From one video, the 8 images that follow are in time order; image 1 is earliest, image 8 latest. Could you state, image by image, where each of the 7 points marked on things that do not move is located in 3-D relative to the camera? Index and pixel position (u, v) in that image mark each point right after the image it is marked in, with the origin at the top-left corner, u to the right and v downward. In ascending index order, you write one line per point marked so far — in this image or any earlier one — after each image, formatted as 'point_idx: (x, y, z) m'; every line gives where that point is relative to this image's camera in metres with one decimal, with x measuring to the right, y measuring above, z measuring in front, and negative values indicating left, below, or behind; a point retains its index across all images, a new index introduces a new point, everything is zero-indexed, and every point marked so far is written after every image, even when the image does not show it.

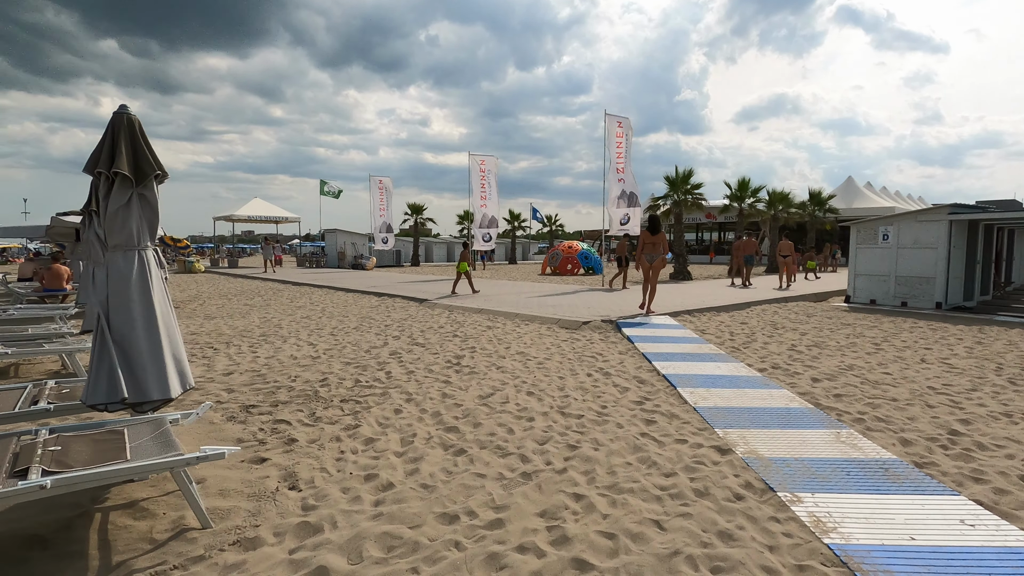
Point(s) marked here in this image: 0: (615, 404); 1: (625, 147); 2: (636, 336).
0: (+0.9, -1.0, +4.8) m
1: (+3.6, +4.4, +16.9) m
2: (+1.8, -0.7, +7.6) m
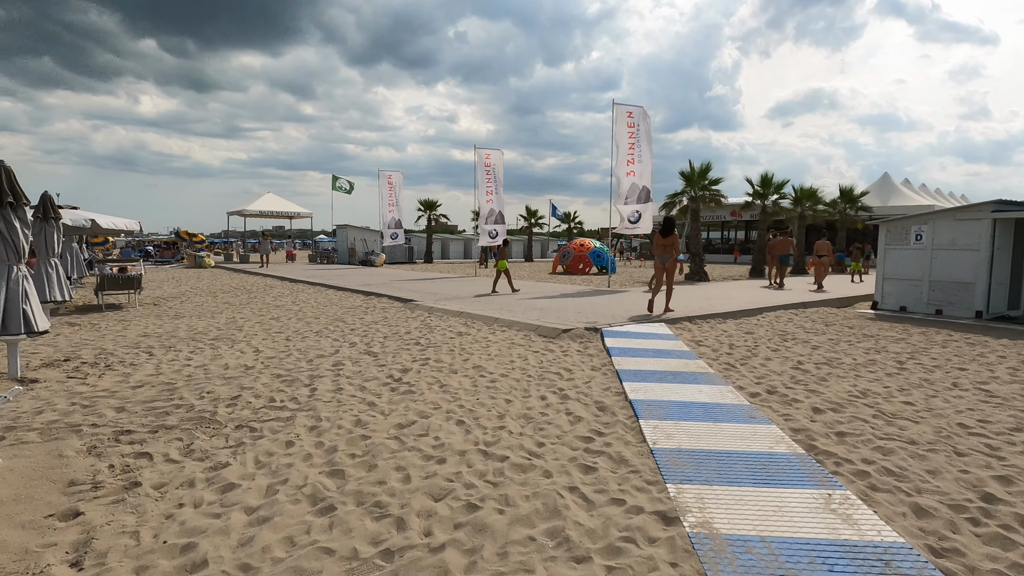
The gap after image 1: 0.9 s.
0: (+0.3, -1.1, +3.9) m
1: (+3.7, +4.4, +15.9) m
2: (+1.3, -0.8, +6.7) m
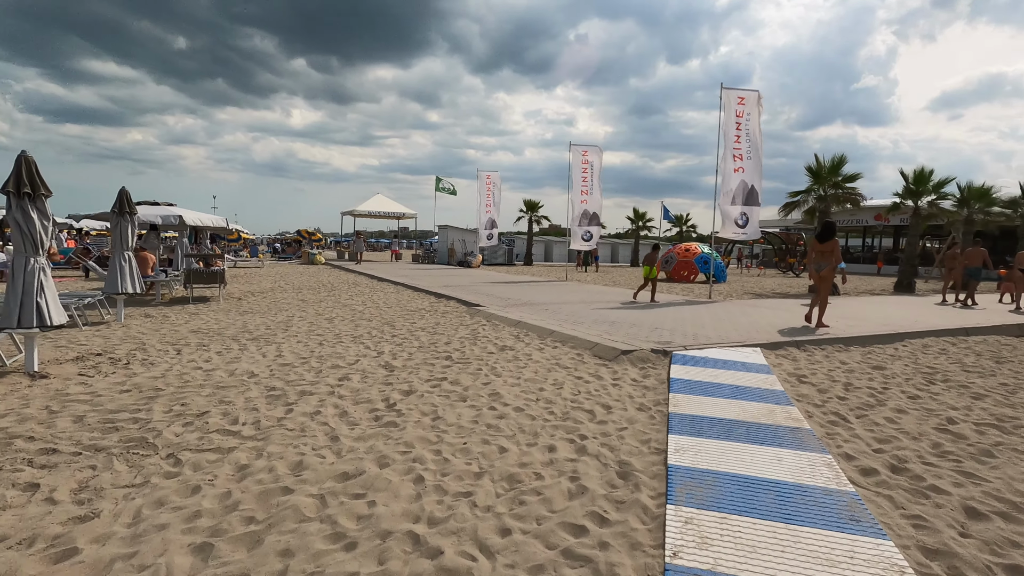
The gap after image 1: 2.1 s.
0: (+0.1, -1.2, +2.7) m
1: (+6.1, +4.1, +13.7) m
2: (+1.7, -0.9, +5.2) m
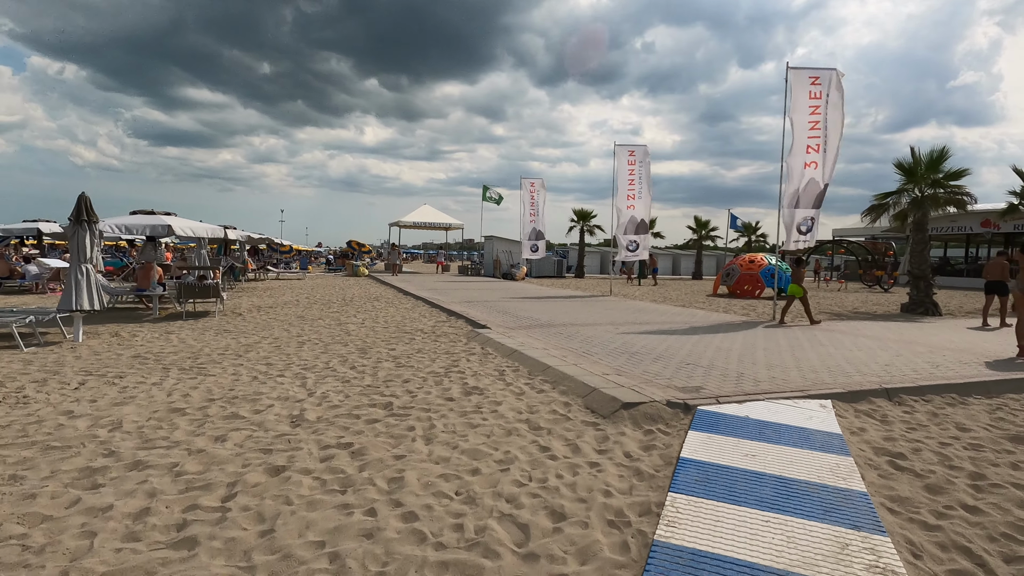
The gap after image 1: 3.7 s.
0: (-0.7, -1.3, +1.0) m
1: (+6.6, +3.7, +11.4) m
2: (+1.2, -1.1, +3.4) m
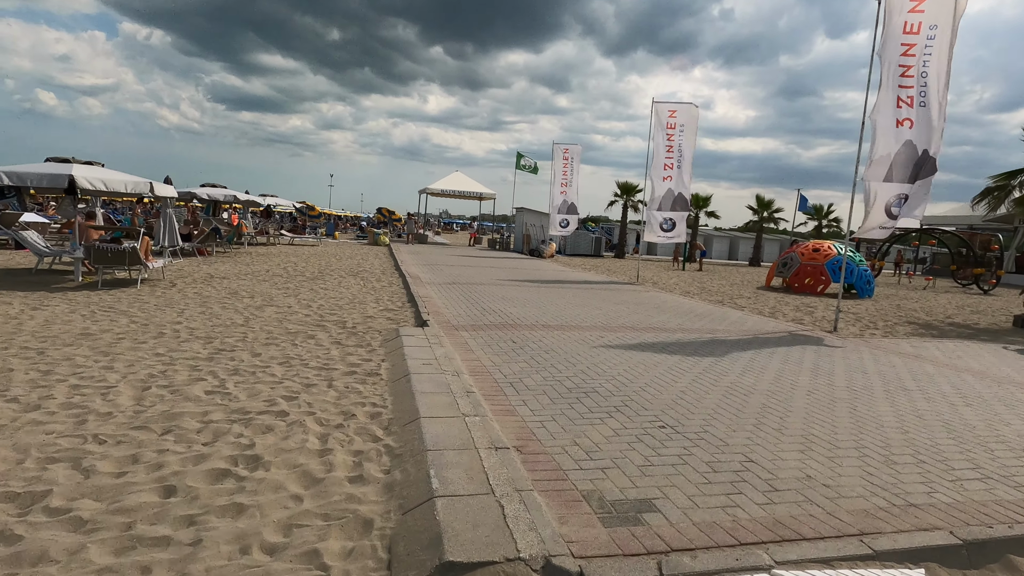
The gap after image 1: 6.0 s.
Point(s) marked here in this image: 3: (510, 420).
0: (-2.2, -1.5, -1.2) m
1: (+6.3, +3.6, +8.1) m
2: (-0.1, -1.3, +1.0) m
3: (0.0, -0.9, +3.7) m
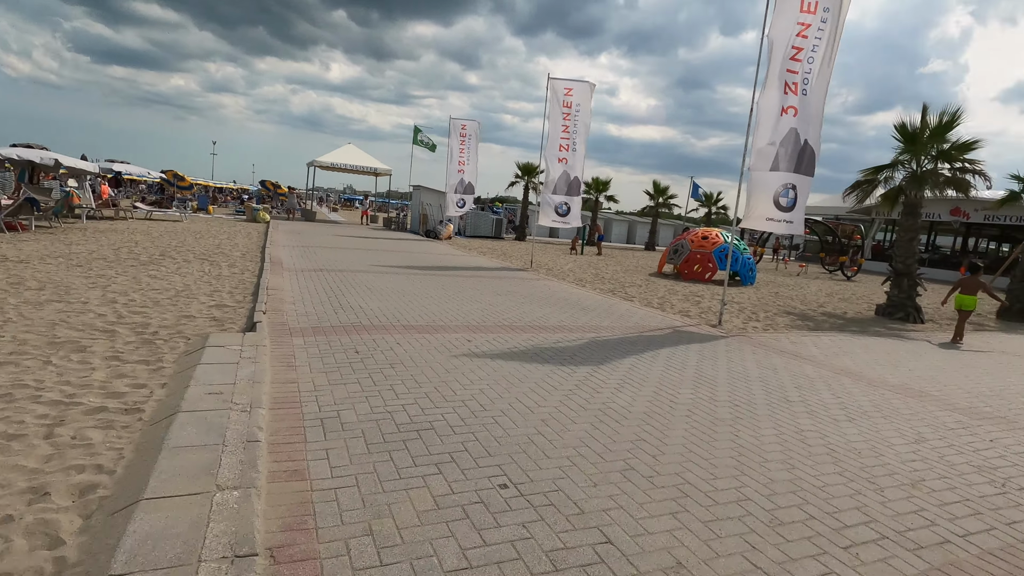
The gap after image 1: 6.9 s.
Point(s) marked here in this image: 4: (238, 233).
0: (-2.5, -1.7, -2.5) m
1: (+4.5, +3.7, +7.9) m
2: (-0.7, -1.4, -0.1) m
3: (-1.0, -1.0, +2.6) m
4: (-9.1, +1.9, +17.8) m
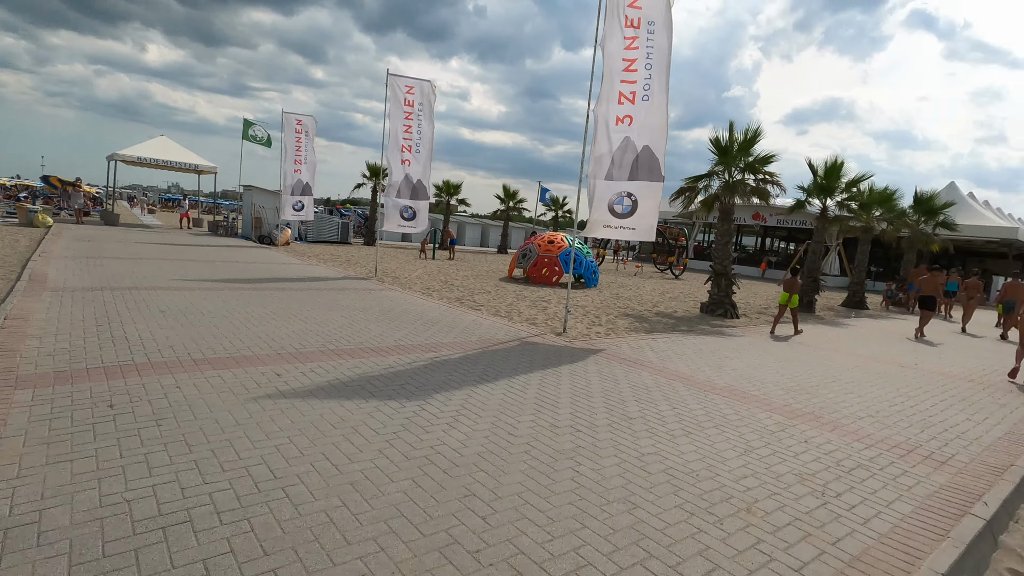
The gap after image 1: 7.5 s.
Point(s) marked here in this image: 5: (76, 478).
0: (-1.8, -1.9, -3.7) m
1: (+2.0, +3.6, +8.1) m
2: (-0.8, -1.6, -0.9) m
3: (-1.8, -1.2, +1.6) m
4: (-13.6, +1.3, +14.2) m
5: (-2.3, -1.0, +2.8) m
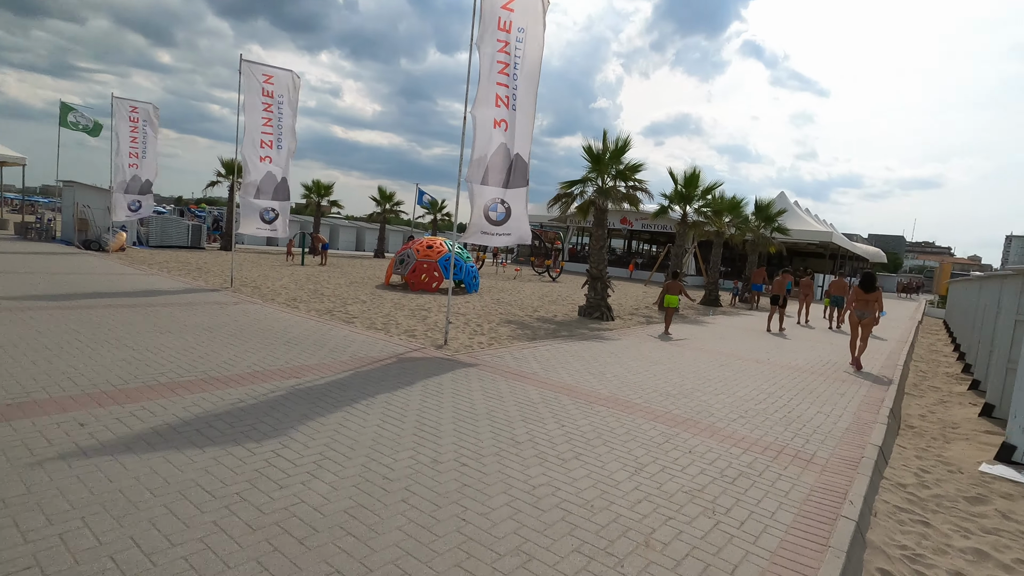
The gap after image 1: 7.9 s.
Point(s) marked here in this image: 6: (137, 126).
0: (-0.9, -2.1, -4.5) m
1: (+0.1, +3.5, +7.9) m
2: (-0.5, -1.7, -1.5) m
3: (-2.1, -1.3, +0.7) m
4: (-16.4, +0.8, +10.4) m
5: (-2.8, -1.2, +1.8) m
6: (-12.4, +5.3, +17.7) m
